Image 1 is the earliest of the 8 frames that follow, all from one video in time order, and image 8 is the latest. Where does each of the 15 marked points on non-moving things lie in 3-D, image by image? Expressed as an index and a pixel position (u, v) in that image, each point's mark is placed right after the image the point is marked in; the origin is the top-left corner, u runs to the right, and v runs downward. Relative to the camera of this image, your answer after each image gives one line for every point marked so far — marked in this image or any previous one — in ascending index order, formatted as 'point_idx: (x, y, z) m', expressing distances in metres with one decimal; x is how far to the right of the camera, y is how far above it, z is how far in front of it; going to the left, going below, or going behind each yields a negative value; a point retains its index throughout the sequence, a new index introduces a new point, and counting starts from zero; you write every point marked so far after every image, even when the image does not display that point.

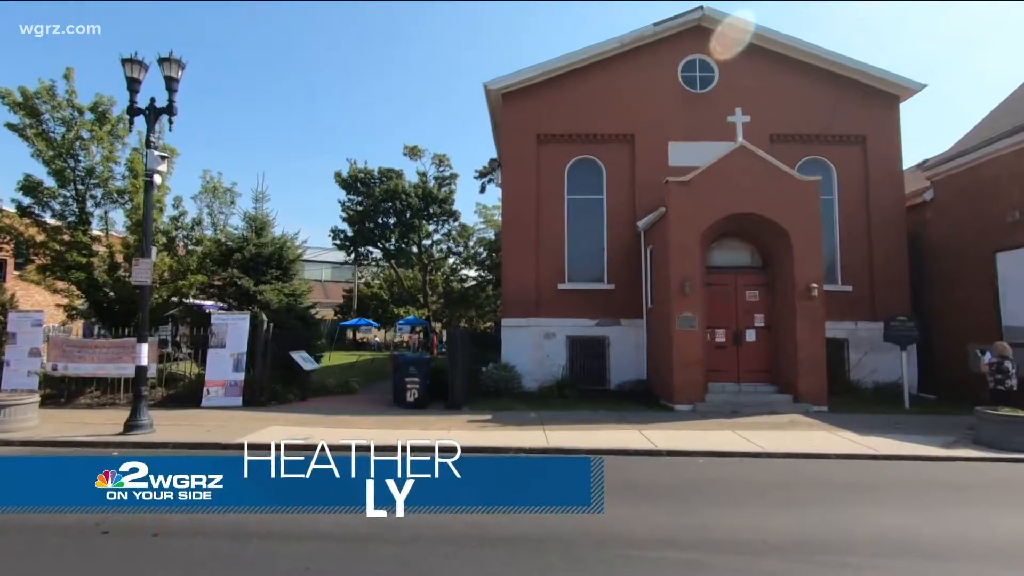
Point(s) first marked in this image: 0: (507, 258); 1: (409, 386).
0: (-0.2, +1.0, +18.2) m
1: (-2.7, -2.6, +14.5) m
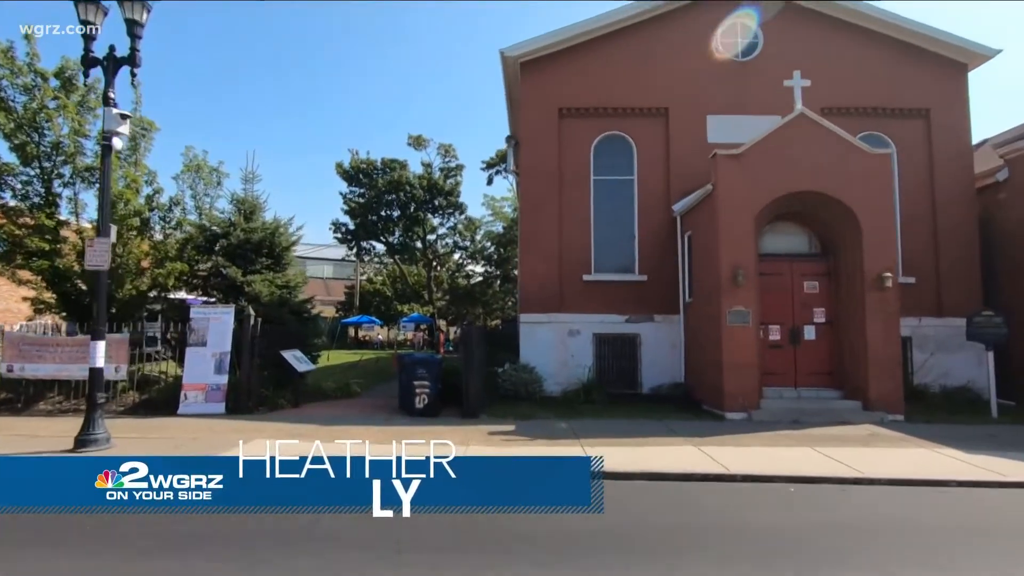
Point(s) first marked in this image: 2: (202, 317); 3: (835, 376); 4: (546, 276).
0: (+0.4, +1.2, +16.2) m
1: (-2.1, -2.3, +12.5) m
2: (-7.1, -0.7, +12.8) m
3: (+7.6, -2.1, +13.1) m
4: (+1.0, +0.4, +16.1) m
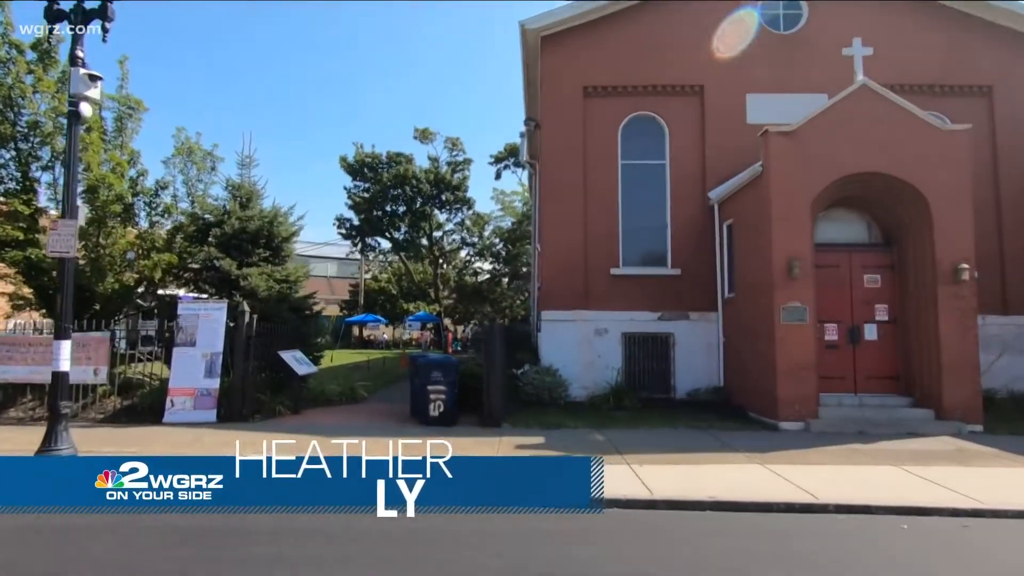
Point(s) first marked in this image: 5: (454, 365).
0: (+0.9, +1.3, +14.8) m
1: (-1.6, -2.2, +11.1) m
2: (-6.6, -0.5, +11.5) m
3: (+8.1, -2.0, +11.7) m
4: (+1.5, +0.5, +14.7) m
5: (-1.2, -1.6, +11.3) m
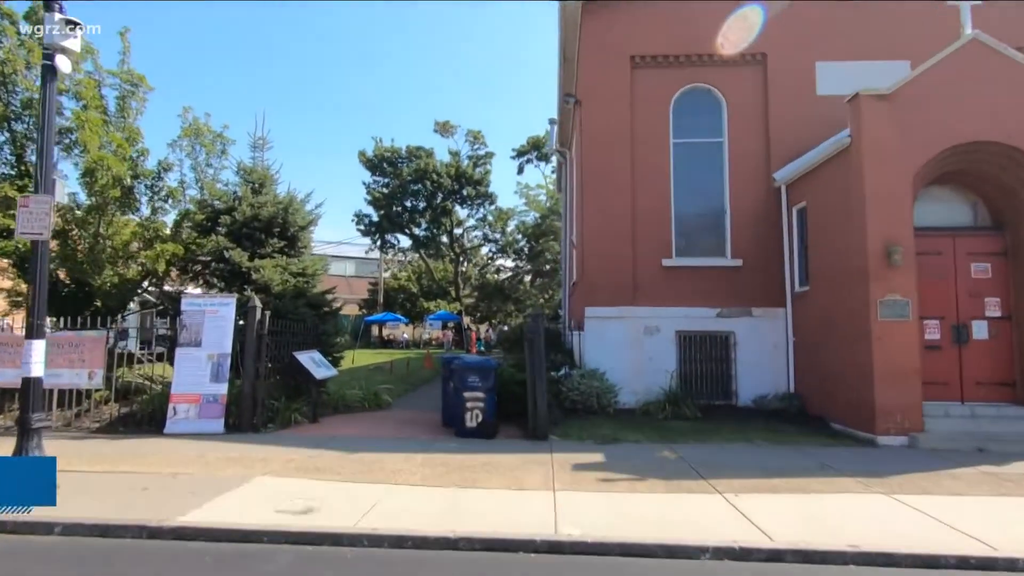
0: (+1.9, +1.5, +13.3) m
1: (-0.8, -2.0, +9.7) m
2: (-5.7, -0.4, +10.1) m
3: (+9.0, -1.8, +9.9) m
4: (+2.5, +0.7, +13.2) m
5: (-0.3, -1.4, +9.8) m
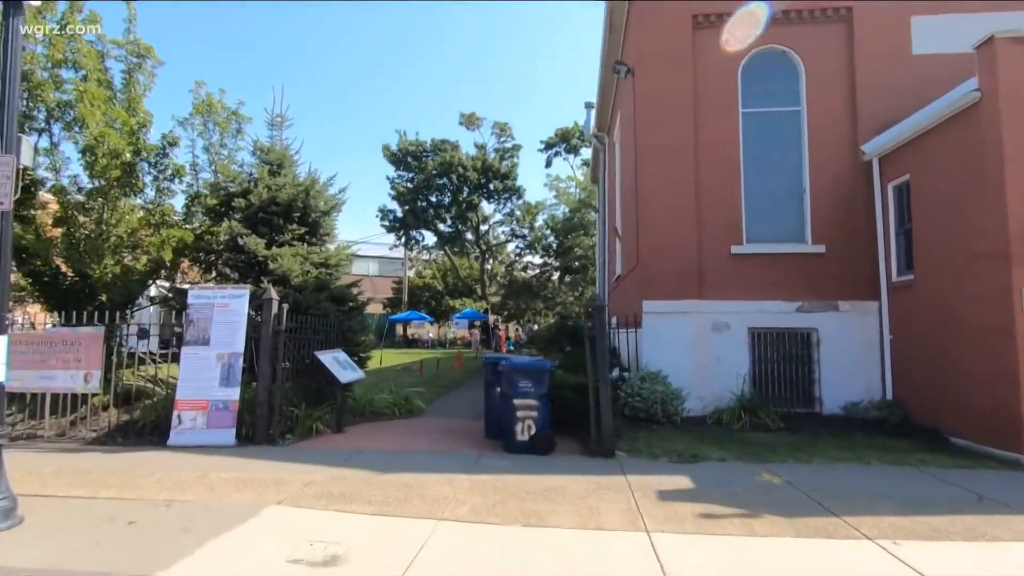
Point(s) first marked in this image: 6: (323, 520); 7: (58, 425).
0: (+2.9, +1.7, +11.7) m
1: (+0.1, -1.9, +8.2) m
2: (-4.9, -0.3, +8.8) m
3: (+9.9, -1.6, +8.0) m
4: (+3.5, +0.8, +11.5) m
5: (+0.5, -1.3, +8.3) m
6: (-1.9, -2.3, +5.6) m
7: (-7.4, -2.2, +9.0) m
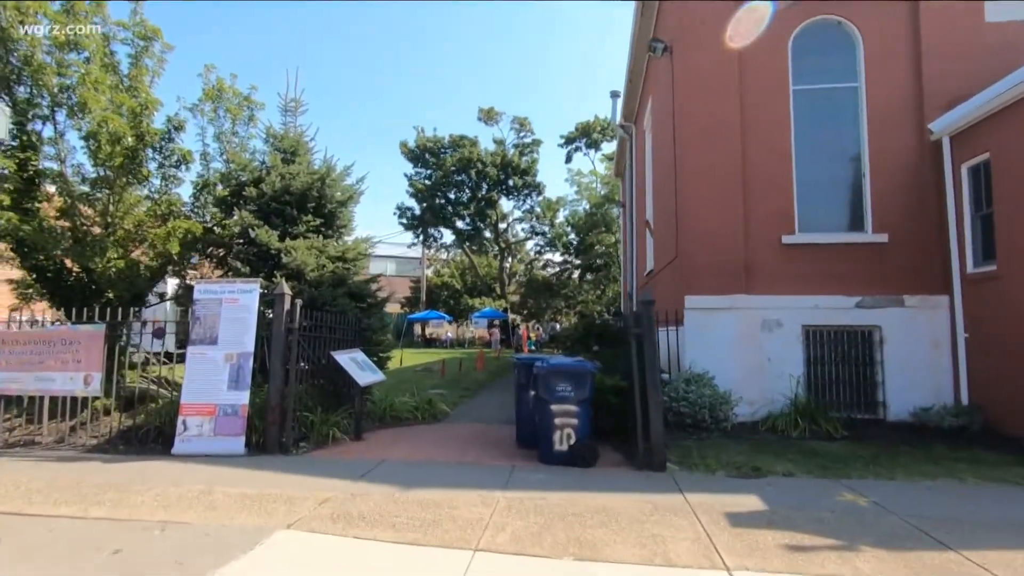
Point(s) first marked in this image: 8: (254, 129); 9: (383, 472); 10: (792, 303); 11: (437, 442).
0: (+3.4, +1.8, +10.7) m
1: (+0.6, -1.8, +7.3) m
2: (-4.4, -0.2, +8.1) m
3: (+10.3, -1.4, +6.9) m
4: (+4.0, +1.0, +10.6) m
5: (+1.0, -1.2, +7.4) m
6: (-1.5, -2.2, +4.7) m
7: (-6.8, -2.1, +8.4) m
8: (-5.4, +3.3, +11.6) m
9: (-1.6, -2.3, +7.1) m
10: (+5.2, -0.3, +10.3) m
11: (-1.2, -2.4, +8.5) m
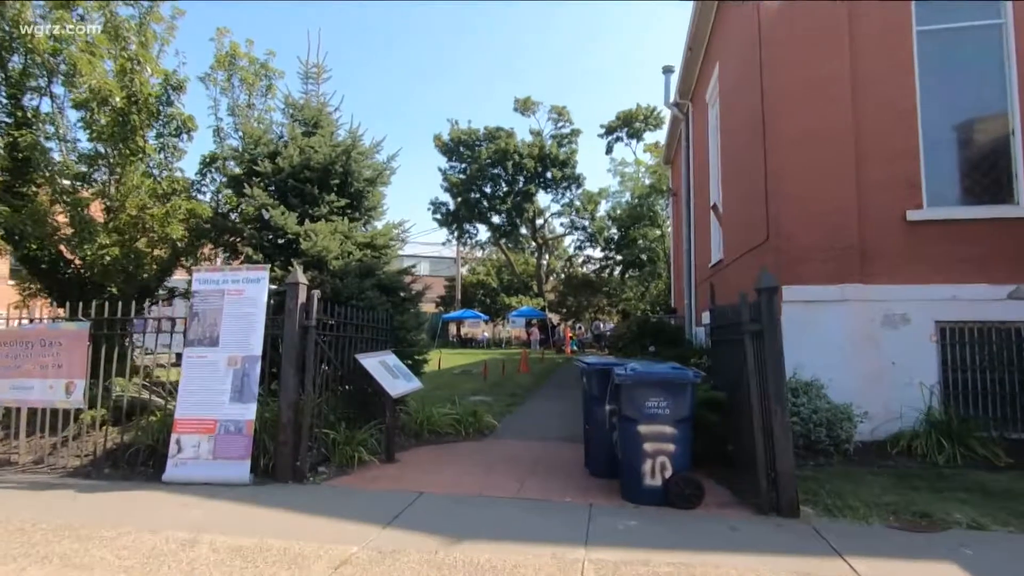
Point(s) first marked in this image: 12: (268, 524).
0: (+4.4, +2.0, +8.8) m
1: (+1.3, -1.6, +5.5) m
2: (-3.6, 0.0, +6.6) m
3: (+11.1, -1.2, +4.6) m
4: (+5.0, +1.2, +8.6) m
5: (+1.8, -1.0, +5.6) m
6: (-0.9, -2.1, +3.1) m
7: (-6.0, -2.0, +7.0) m
8: (-4.4, +3.4, +10.2) m
9: (-0.9, -2.2, +5.5) m
10: (+6.1, -0.1, +8.3) m
11: (-0.3, -2.2, +6.9) m
12: (-2.3, -2.2, +5.1) m
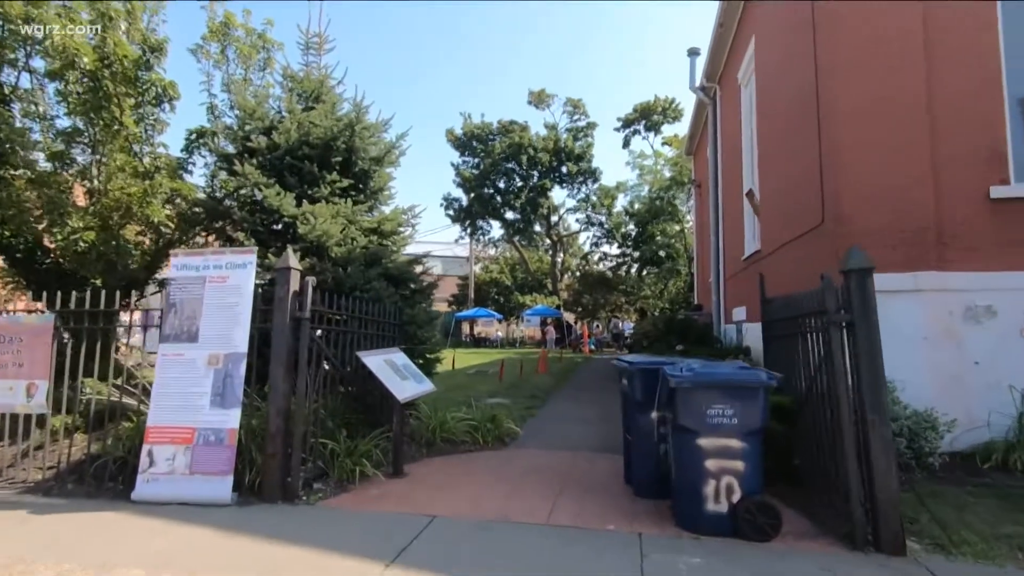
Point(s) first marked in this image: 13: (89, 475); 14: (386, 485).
0: (+4.7, +2.1, +7.7) m
1: (+1.6, -1.5, +4.5) m
2: (-3.3, +0.1, +5.7) m
3: (+11.3, -1.0, +3.3) m
4: (+5.3, +1.3, +7.5) m
5: (+2.0, -0.8, +4.6) m
6: (-0.7, -1.9, +2.1) m
7: (-5.7, -1.9, +6.2) m
8: (-4.1, +3.6, +9.3) m
9: (-0.6, -2.0, +4.5) m
10: (+6.4, +0.1, +7.1) m
11: (0.0, -2.1, +5.9) m
12: (-2.0, -2.0, +4.2) m
13: (-4.4, -1.9, +5.8) m
14: (-1.3, -2.1, +5.9) m
